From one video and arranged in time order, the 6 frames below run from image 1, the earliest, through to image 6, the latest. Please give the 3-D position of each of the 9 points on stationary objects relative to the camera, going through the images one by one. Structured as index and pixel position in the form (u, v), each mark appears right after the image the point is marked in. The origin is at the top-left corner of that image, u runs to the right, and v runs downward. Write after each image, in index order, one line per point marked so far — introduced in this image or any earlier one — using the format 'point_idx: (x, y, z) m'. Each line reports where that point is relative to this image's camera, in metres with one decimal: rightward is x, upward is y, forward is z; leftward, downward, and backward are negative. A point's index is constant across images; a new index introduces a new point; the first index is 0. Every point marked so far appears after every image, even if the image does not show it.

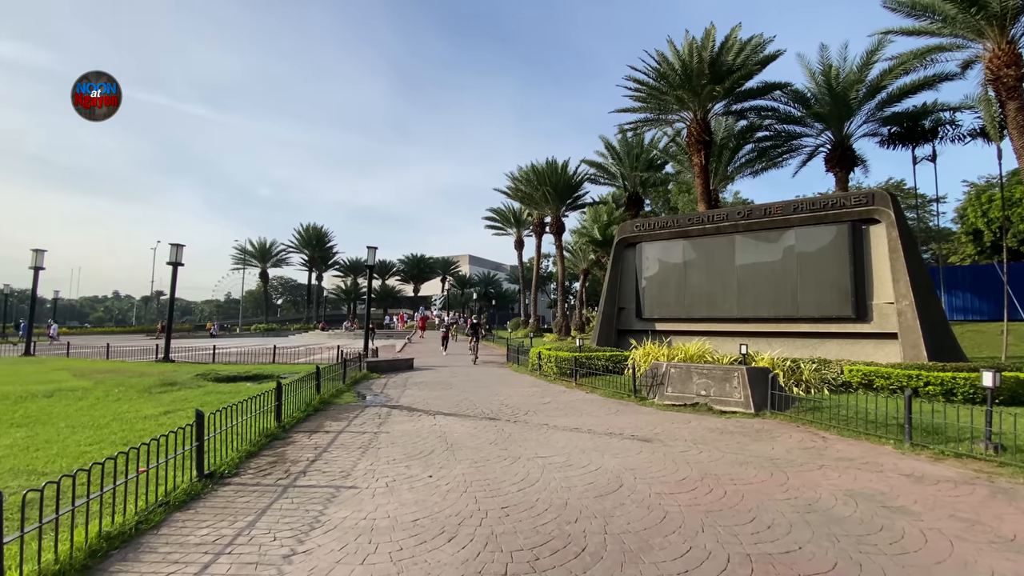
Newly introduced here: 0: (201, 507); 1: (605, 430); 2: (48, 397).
0: (-2.6, -1.8, +4.6) m
1: (+1.3, -2.0, +7.7) m
2: (-8.4, -2.0, +9.9) m
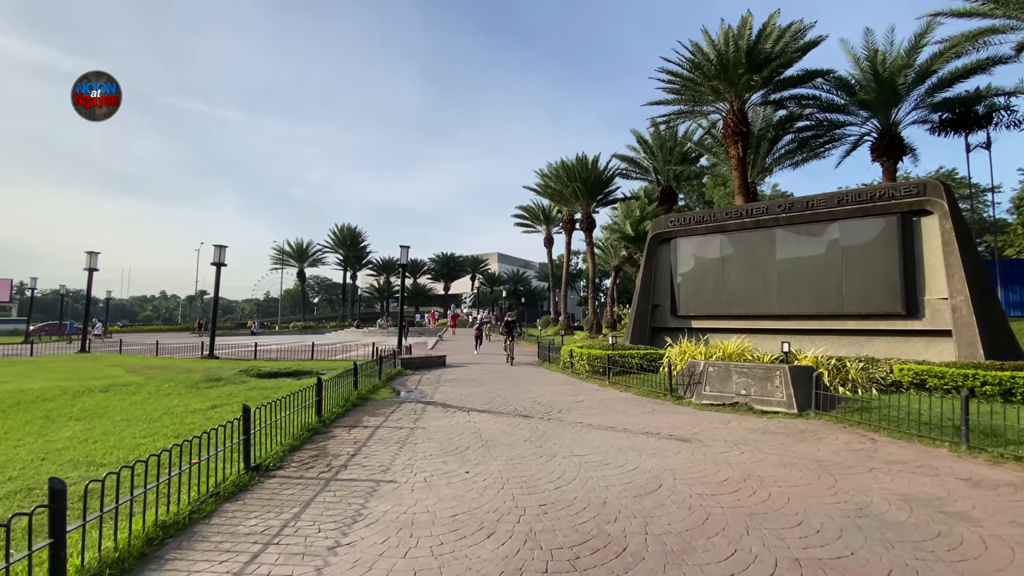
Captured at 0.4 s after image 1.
0: (-2.3, -1.8, +4.8) m
1: (+1.8, -2.0, +7.6) m
2: (-7.7, -2.0, +10.4) m
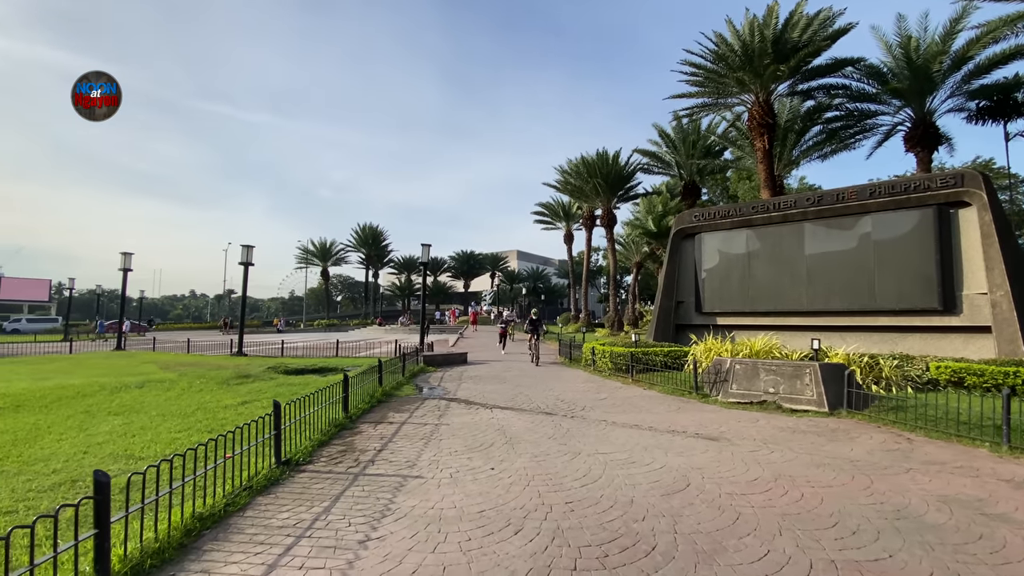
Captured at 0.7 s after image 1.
0: (-2.0, -1.8, +4.8) m
1: (+2.2, -1.9, +7.6) m
2: (-7.3, -1.9, +10.6) m
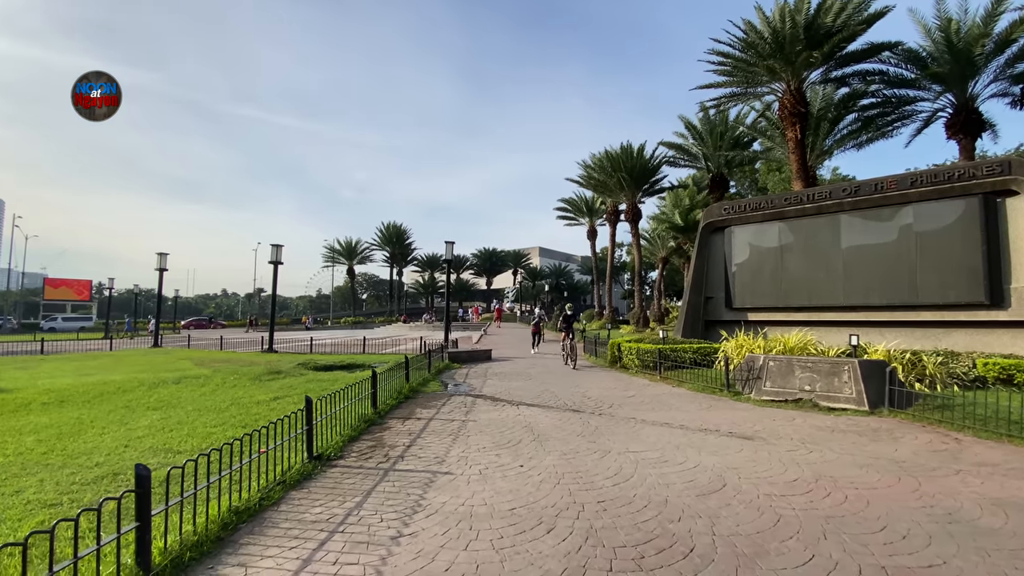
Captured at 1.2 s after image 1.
0: (-1.8, -1.8, +4.9) m
1: (+2.5, -1.9, +7.4) m
2: (-6.7, -1.9, +10.9) m
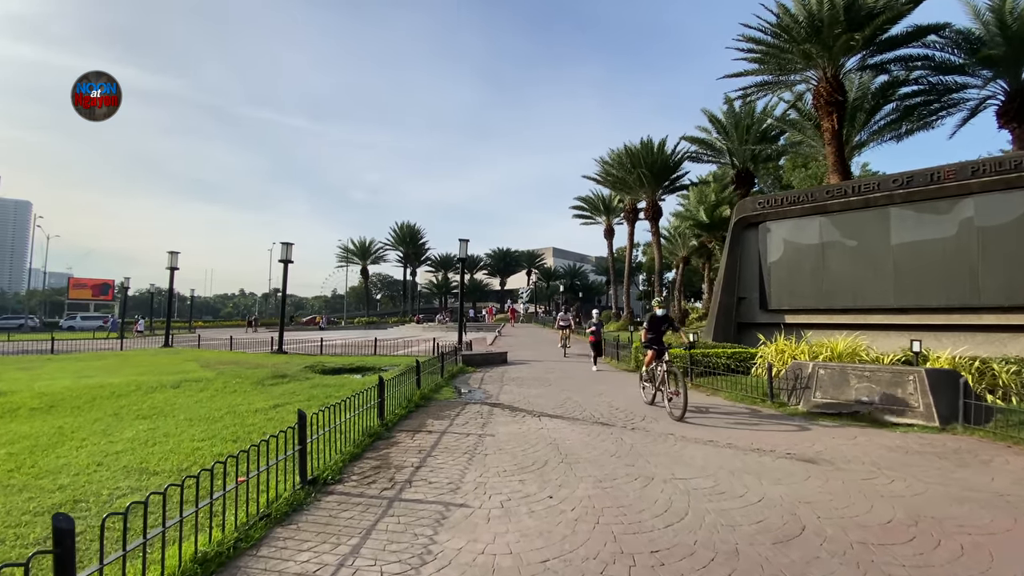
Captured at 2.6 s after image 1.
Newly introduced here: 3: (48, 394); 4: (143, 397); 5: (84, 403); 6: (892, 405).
0: (-1.6, -1.8, +4.1) m
1: (+2.8, -1.8, +6.5) m
2: (-6.4, -1.9, +10.2) m
3: (-8.5, -2.0, +10.0) m
4: (-6.2, -1.9, +9.1) m
5: (-7.0, -1.9, +8.9) m
6: (+5.5, -1.7, +8.0) m
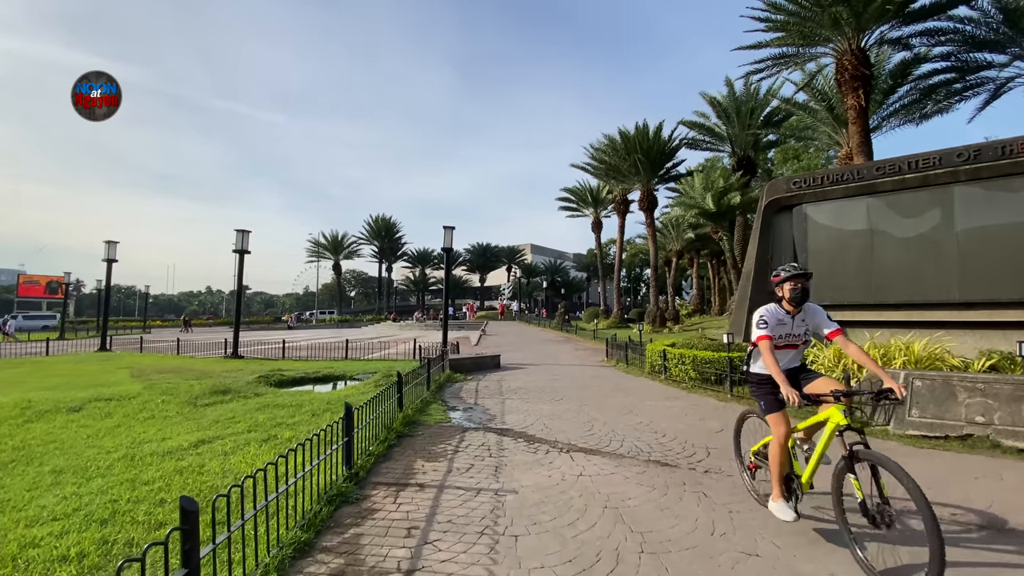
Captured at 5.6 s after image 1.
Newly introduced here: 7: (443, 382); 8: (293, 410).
0: (-1.2, -1.7, +1.8) m
1: (+3.1, -1.7, +4.5) m
2: (-6.3, -1.8, +7.8) m
3: (-8.4, -1.8, +7.4) m
4: (-6.1, -1.7, +6.7) m
5: (-6.8, -1.8, +6.4) m
6: (+5.7, -1.6, +6.1) m
7: (-1.3, -1.9, +11.0) m
8: (-3.0, -1.7, +7.5) m
